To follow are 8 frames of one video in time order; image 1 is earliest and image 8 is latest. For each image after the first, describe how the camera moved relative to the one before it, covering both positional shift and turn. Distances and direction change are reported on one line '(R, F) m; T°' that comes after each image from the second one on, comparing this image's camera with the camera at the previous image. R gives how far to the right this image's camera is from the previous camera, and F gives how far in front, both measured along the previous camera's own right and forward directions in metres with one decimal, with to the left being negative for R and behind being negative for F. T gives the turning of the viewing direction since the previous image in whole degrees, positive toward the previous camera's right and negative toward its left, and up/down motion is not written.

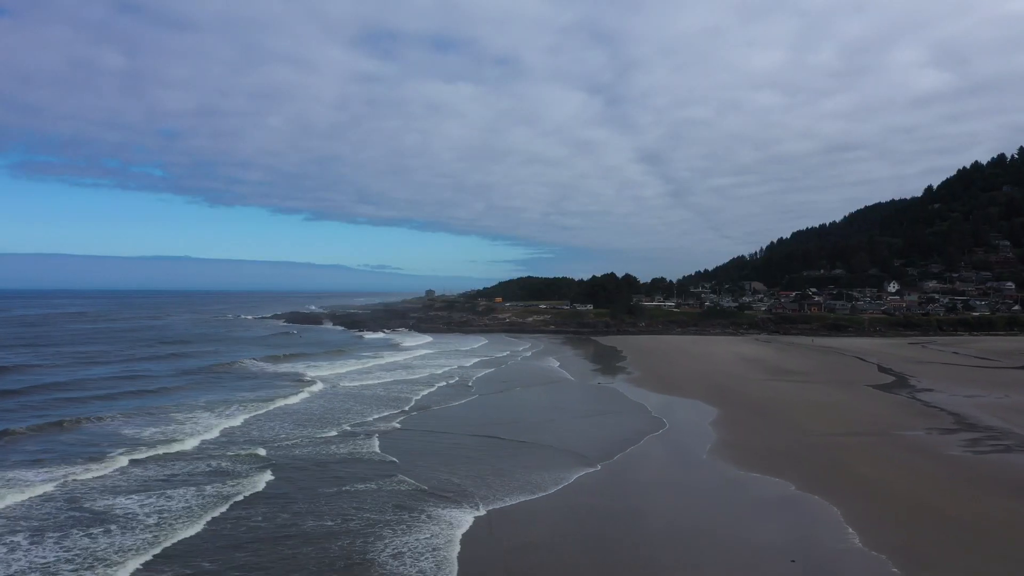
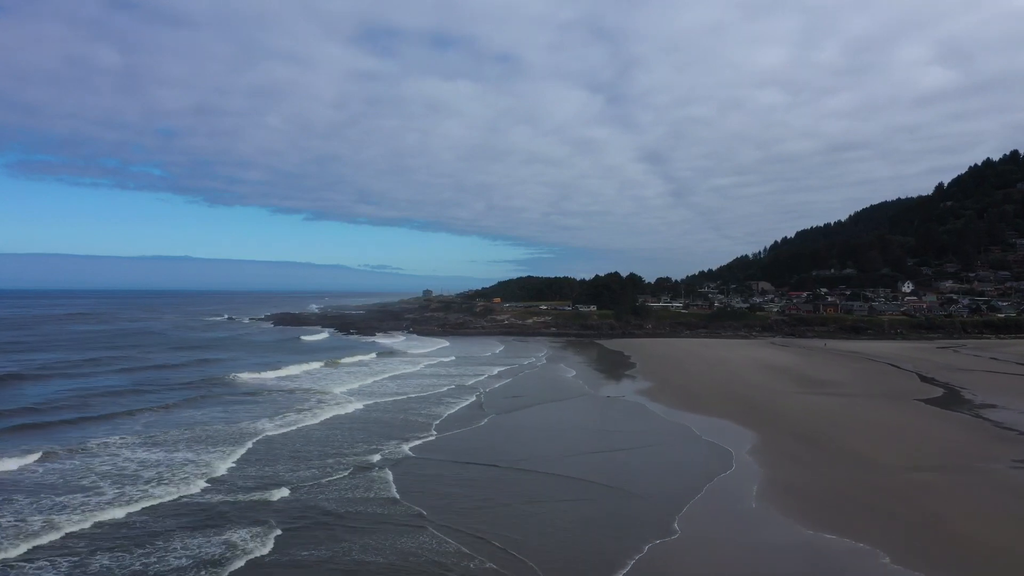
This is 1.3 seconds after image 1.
(+0.1, +2.8) m; 0°
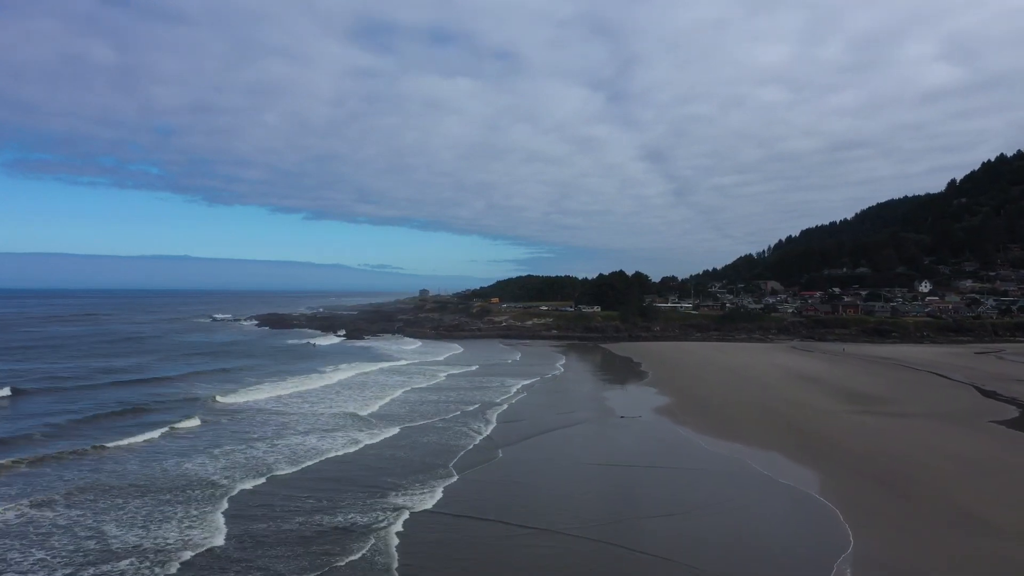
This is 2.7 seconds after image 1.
(+0.1, +3.1) m; 0°
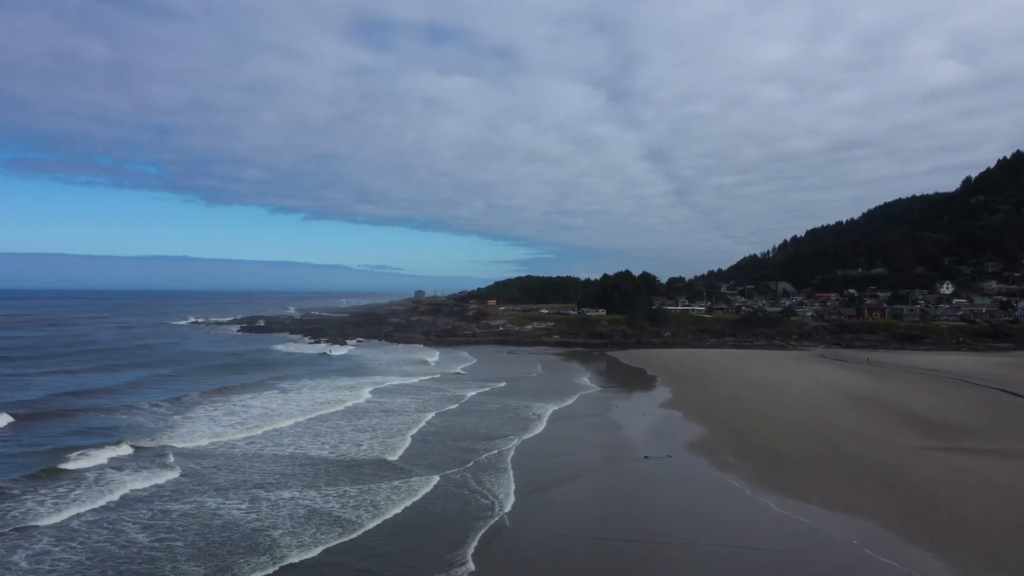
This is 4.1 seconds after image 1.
(+0.2, +3.6) m; 0°
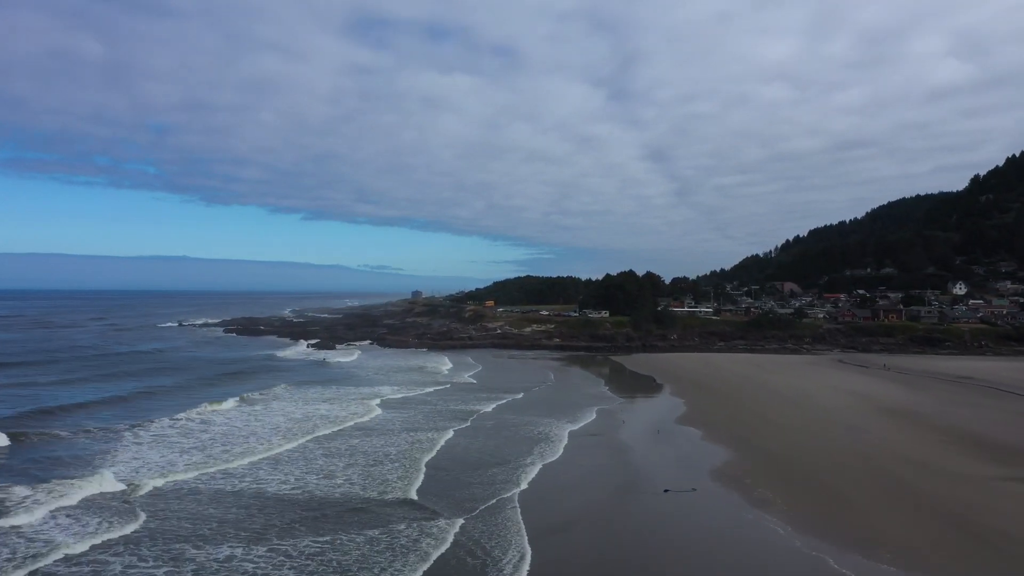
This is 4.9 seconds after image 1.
(+0.1, +2.0) m; 0°
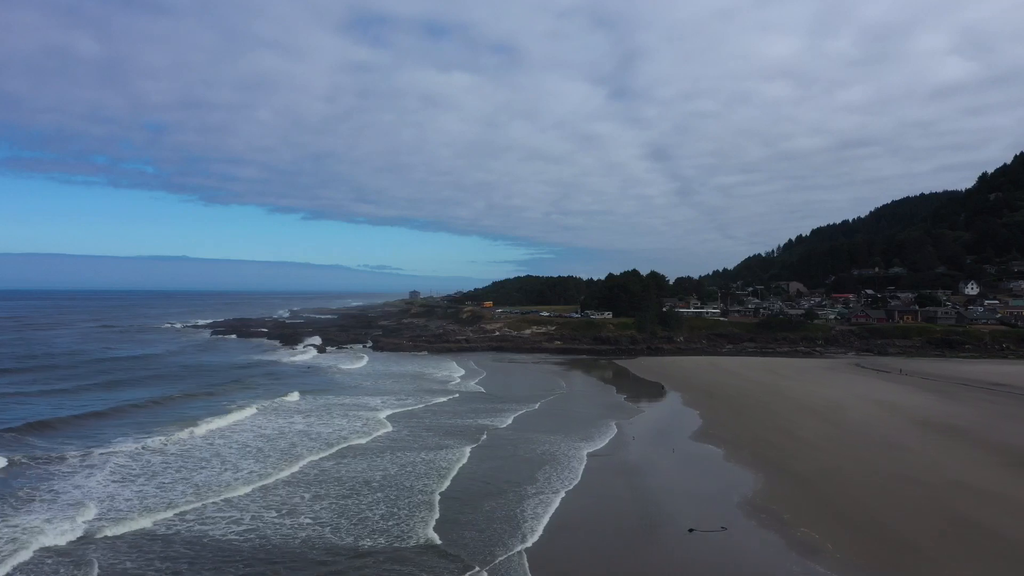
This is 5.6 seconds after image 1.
(+0.1, +1.7) m; 0°
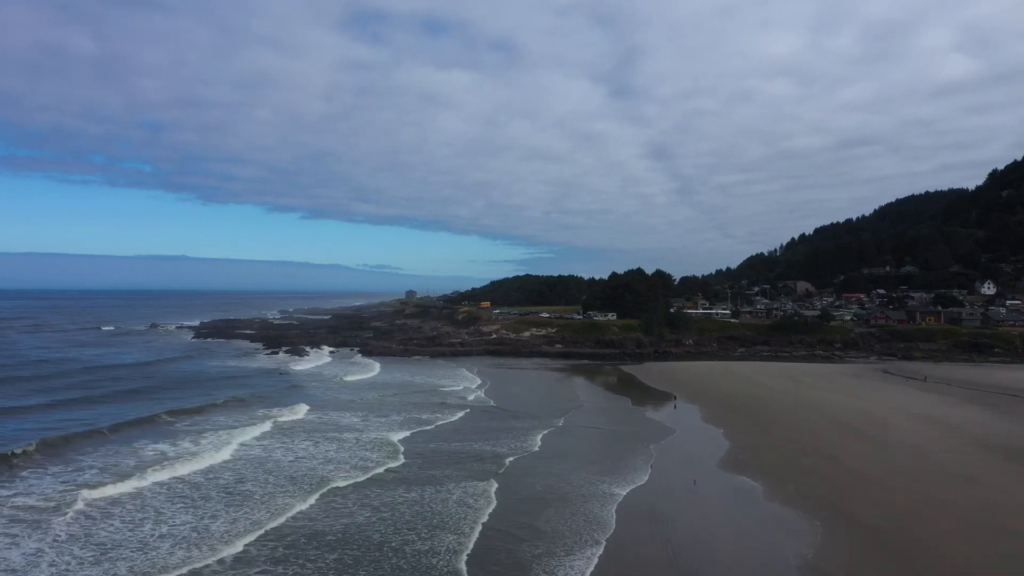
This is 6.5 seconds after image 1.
(+0.1, +2.3) m; 0°
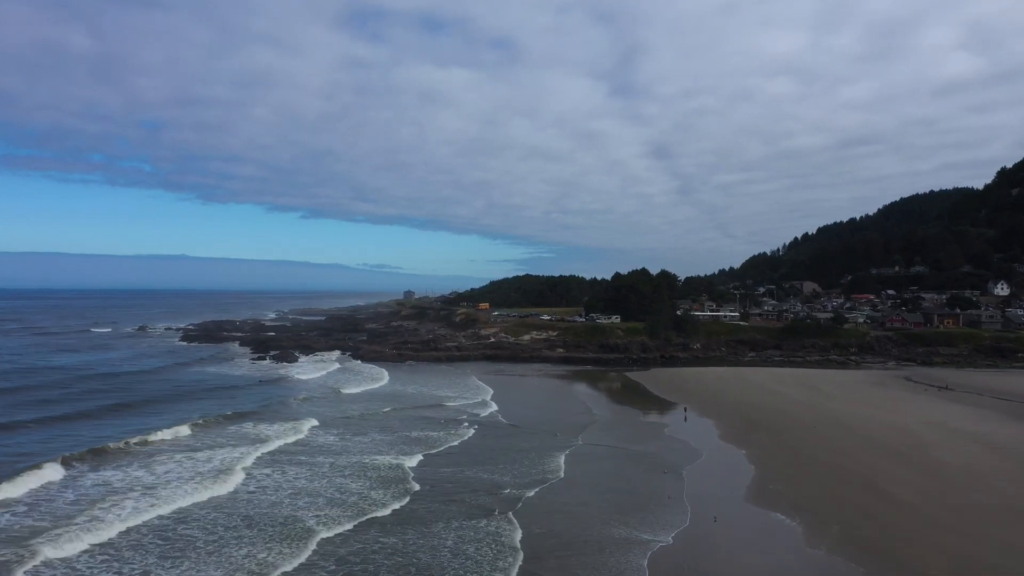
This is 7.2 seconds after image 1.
(+0.1, +1.6) m; 0°
